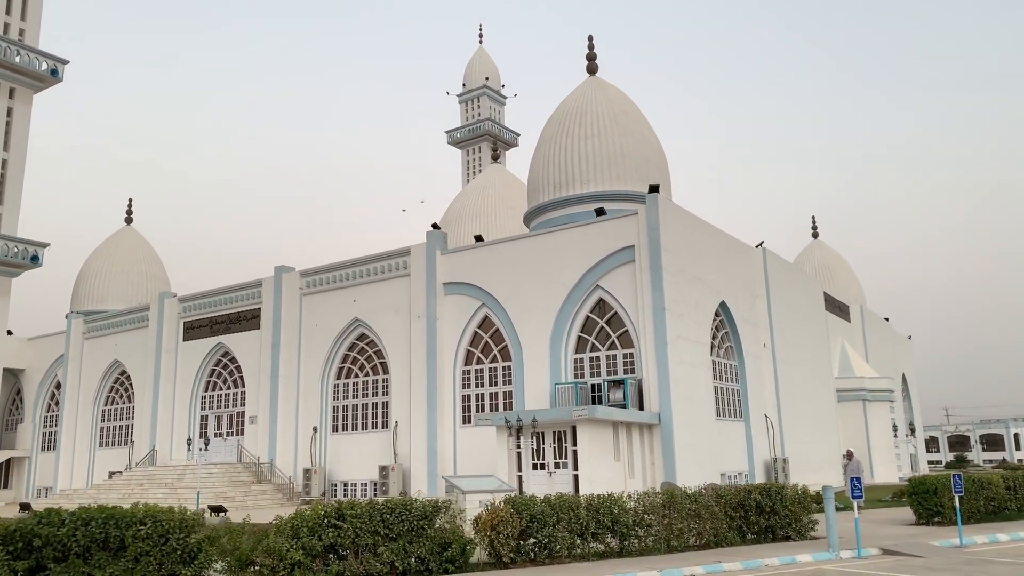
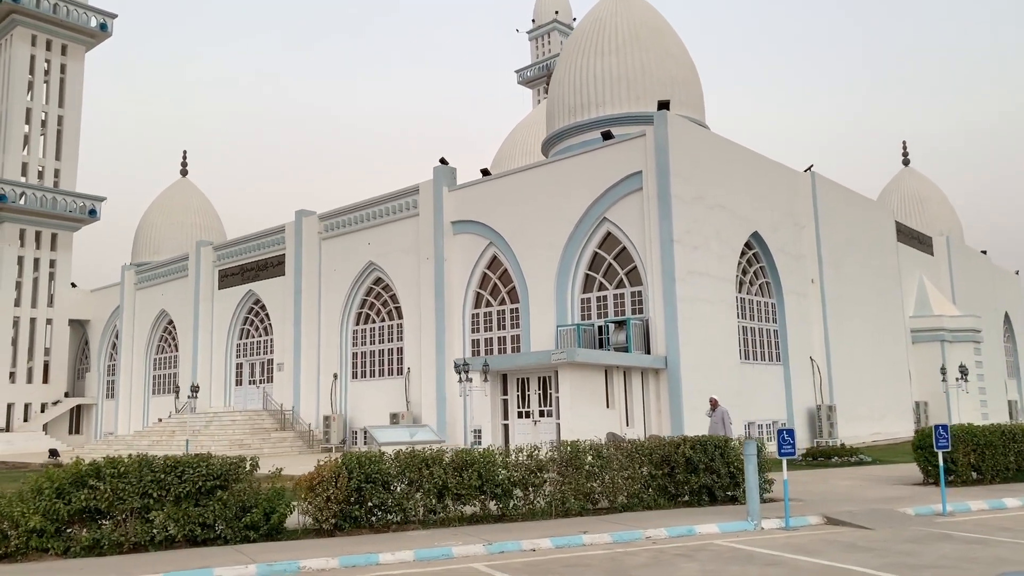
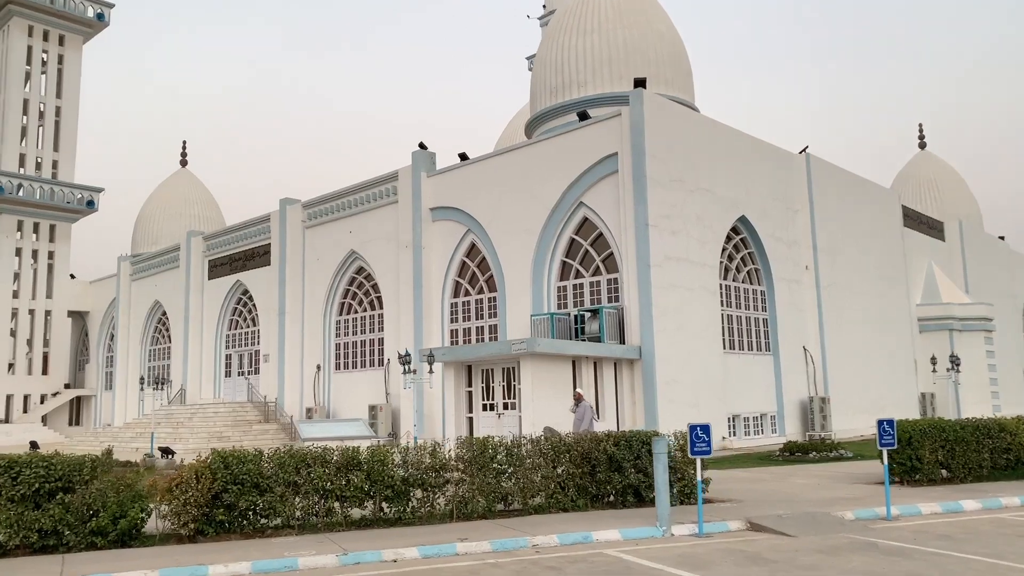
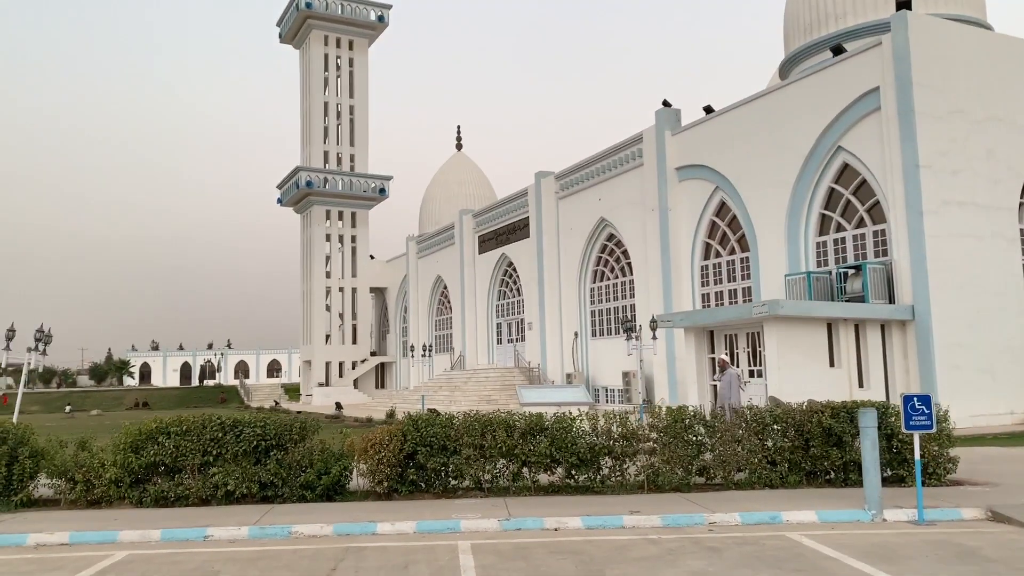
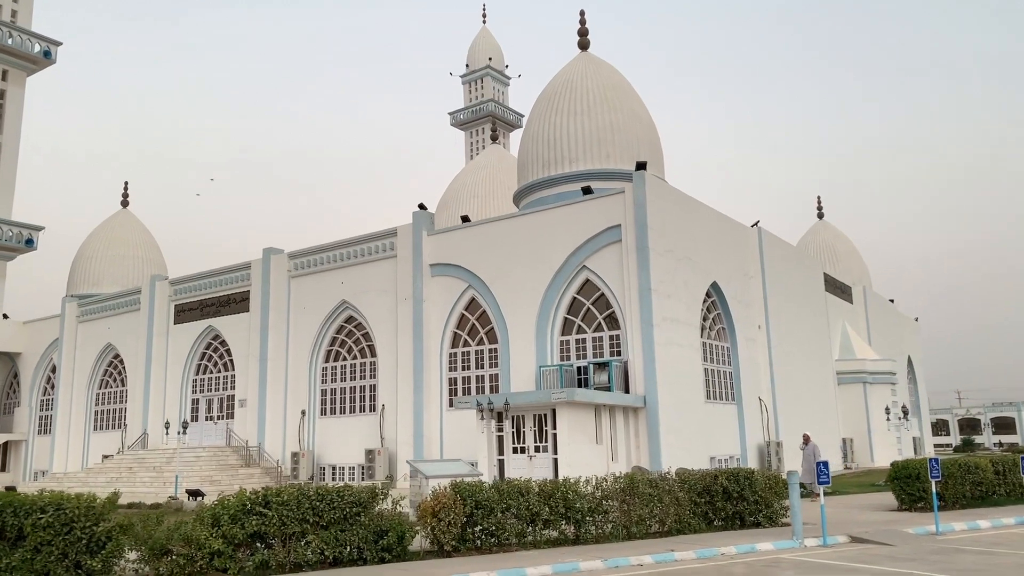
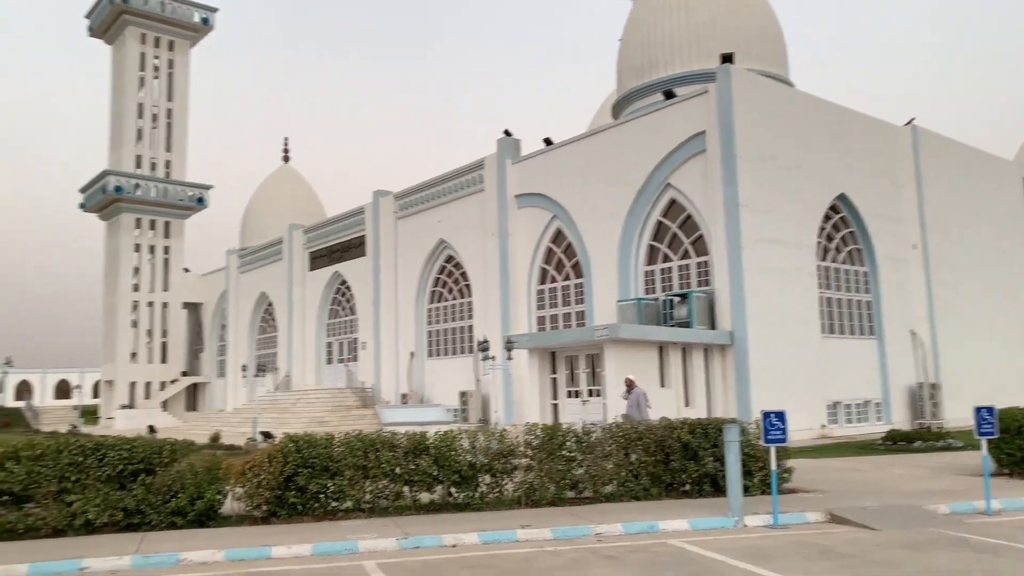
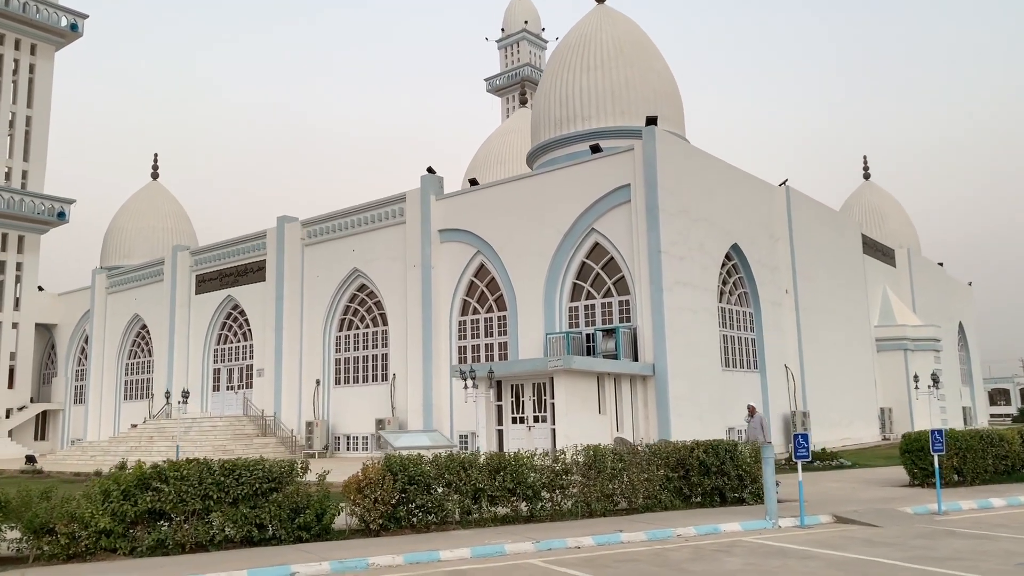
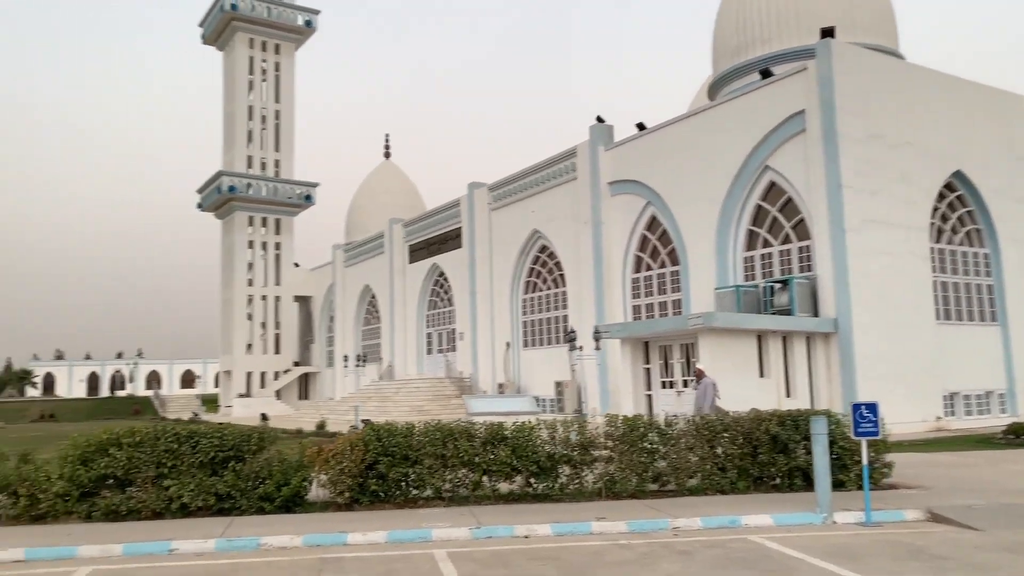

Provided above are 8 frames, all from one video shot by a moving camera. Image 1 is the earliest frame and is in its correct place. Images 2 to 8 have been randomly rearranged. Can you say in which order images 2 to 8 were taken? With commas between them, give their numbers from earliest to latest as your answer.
5, 7, 2, 3, 6, 8, 4
